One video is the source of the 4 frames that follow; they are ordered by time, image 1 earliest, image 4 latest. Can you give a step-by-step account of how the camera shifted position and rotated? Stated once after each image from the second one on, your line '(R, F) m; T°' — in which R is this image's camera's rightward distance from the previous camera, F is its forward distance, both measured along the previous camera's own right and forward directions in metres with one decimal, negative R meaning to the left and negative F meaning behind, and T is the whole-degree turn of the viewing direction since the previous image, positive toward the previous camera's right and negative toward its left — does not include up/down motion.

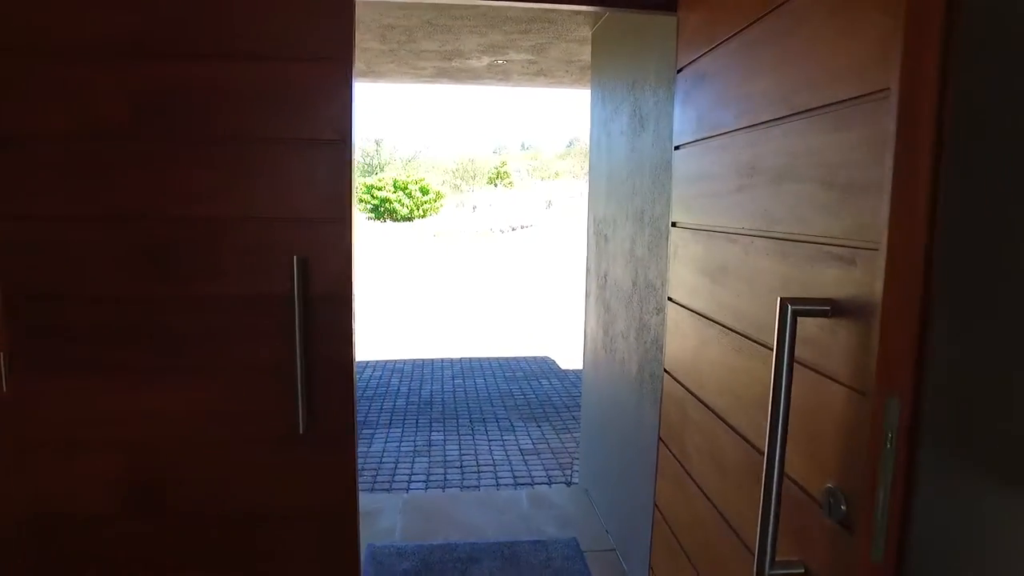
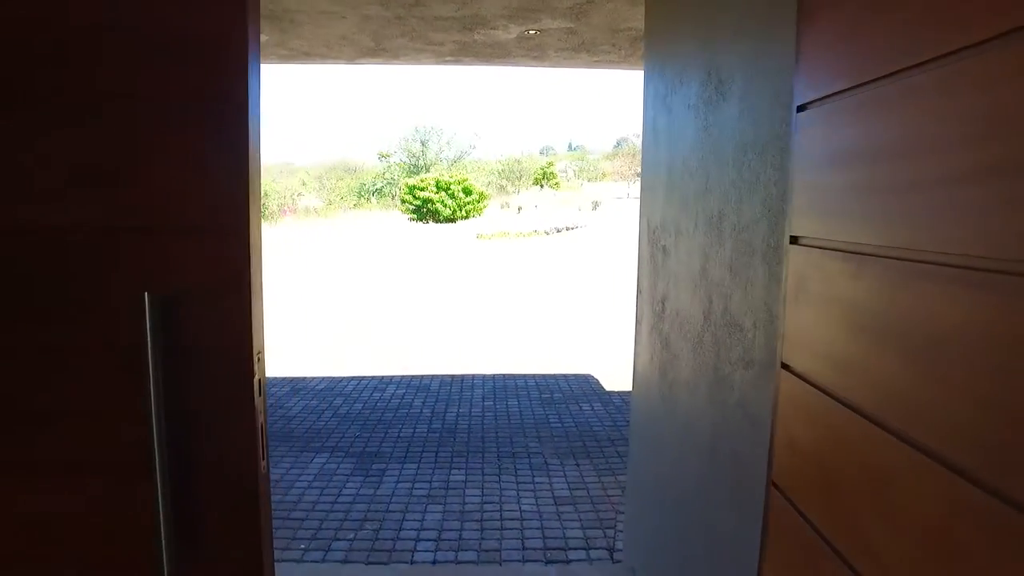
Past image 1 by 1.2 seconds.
(+0.1, +0.7) m; -4°
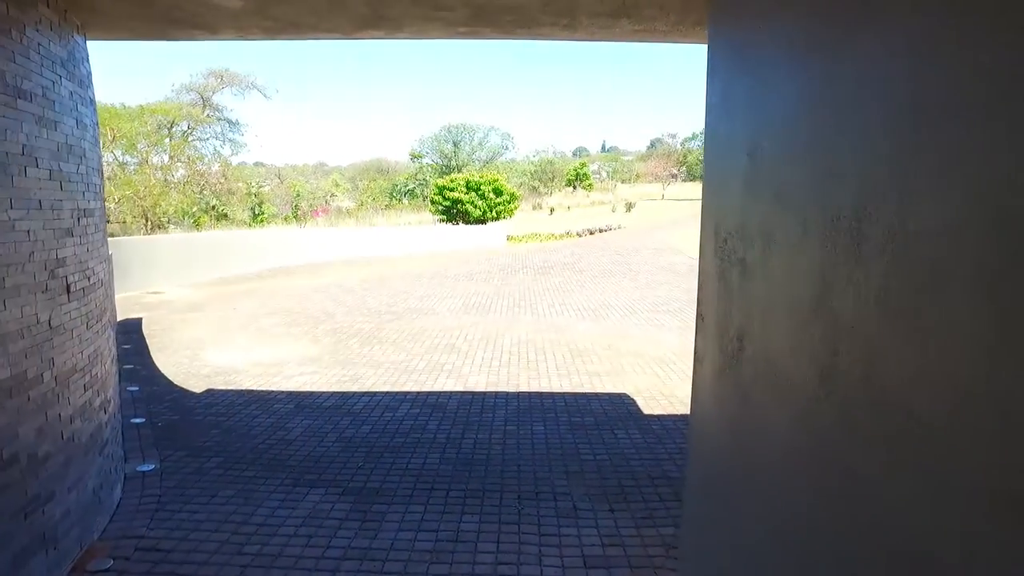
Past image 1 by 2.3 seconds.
(0.0, +0.6) m; -3°
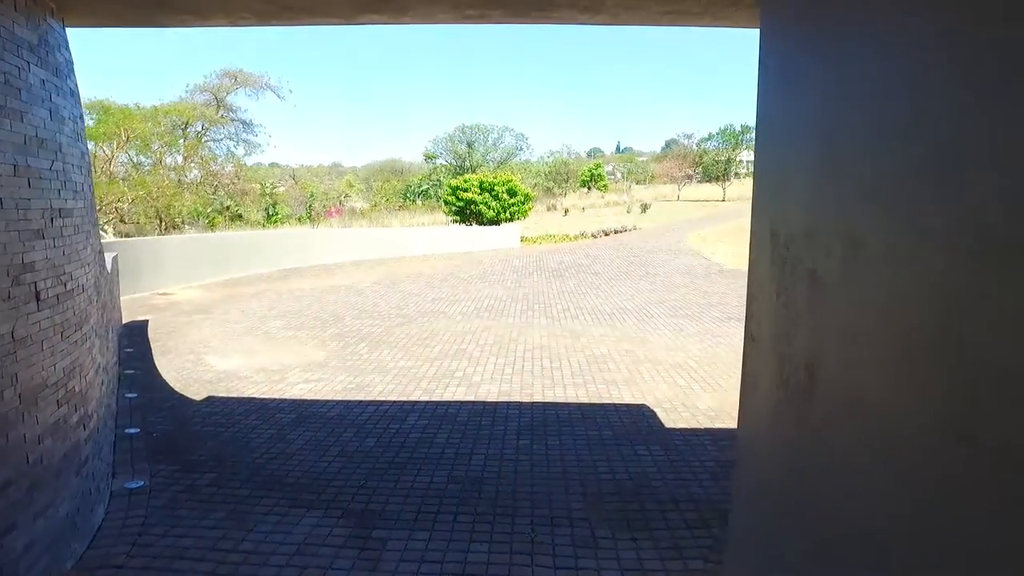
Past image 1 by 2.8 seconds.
(0.0, +0.3) m; -1°
